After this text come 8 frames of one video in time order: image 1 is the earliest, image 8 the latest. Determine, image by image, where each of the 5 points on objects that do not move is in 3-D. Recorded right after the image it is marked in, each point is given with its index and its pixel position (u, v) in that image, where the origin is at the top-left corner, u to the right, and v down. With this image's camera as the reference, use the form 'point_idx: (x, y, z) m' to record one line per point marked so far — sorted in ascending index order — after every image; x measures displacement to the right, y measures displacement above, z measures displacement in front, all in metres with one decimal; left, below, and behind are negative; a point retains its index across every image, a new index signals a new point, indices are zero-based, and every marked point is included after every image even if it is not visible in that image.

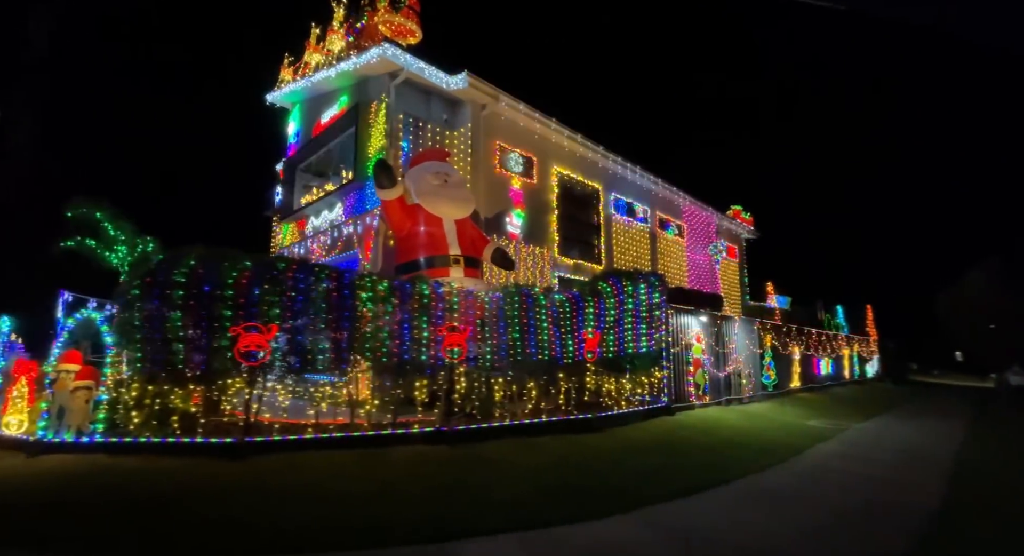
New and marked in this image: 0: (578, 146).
0: (+1.8, +4.0, +13.6) m
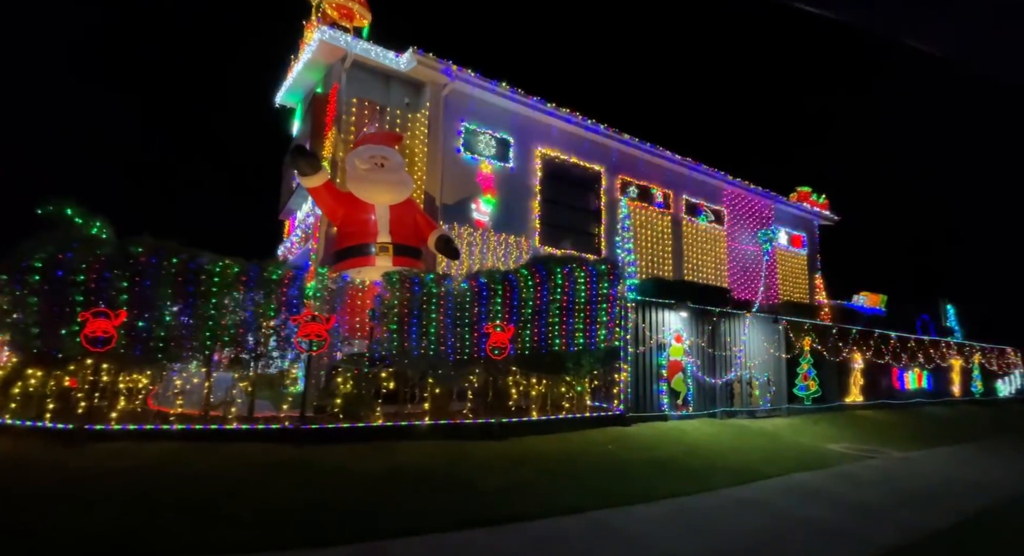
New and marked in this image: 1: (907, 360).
0: (+1.4, +4.2, +12.4) m
1: (+13.5, -2.8, +15.6) m
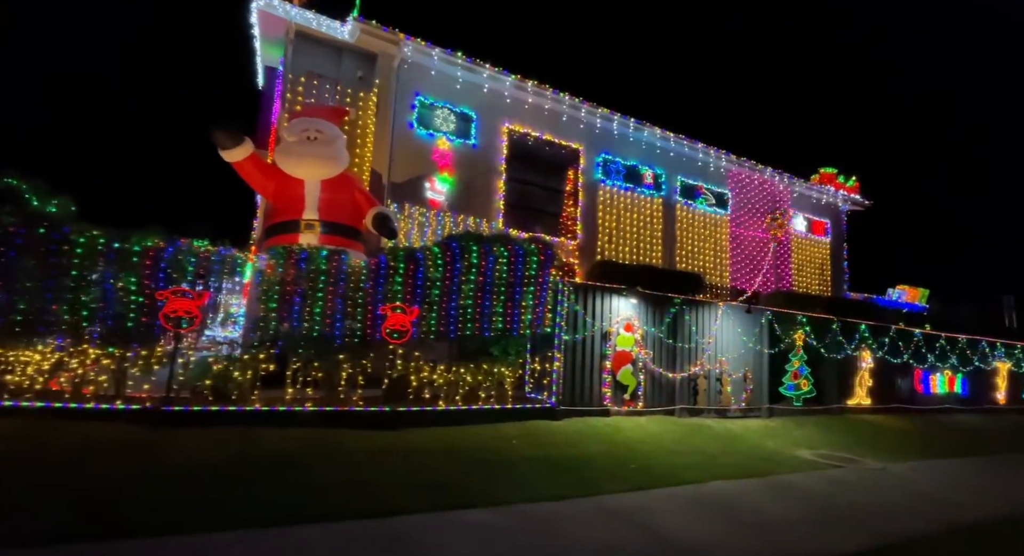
0: (+0.6, +4.5, +11.6) m
1: (+12.8, -2.5, +13.9) m
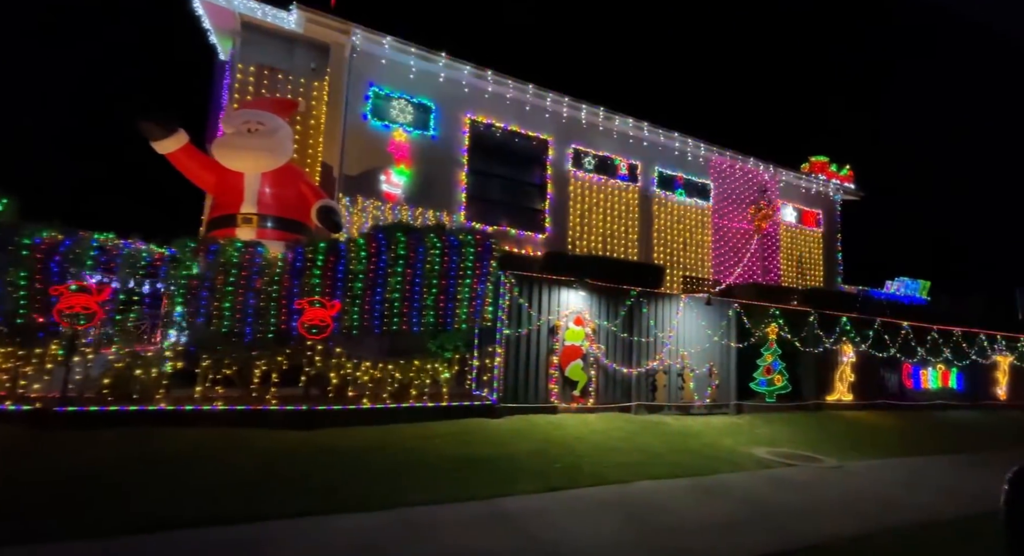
0: (-0.3, +4.7, +11.3) m
1: (+12.0, -2.2, +13.4) m
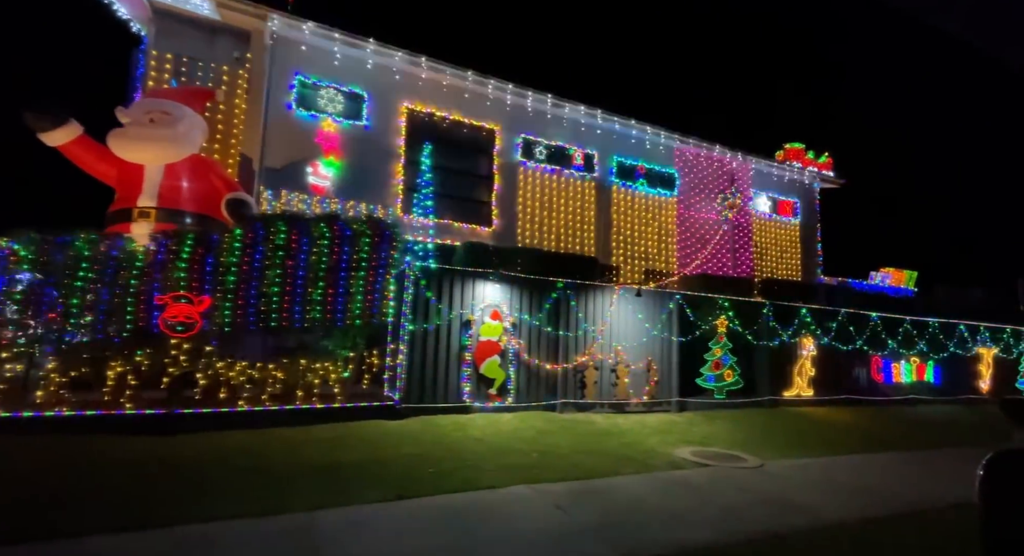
0: (-1.7, +4.8, +10.9) m
1: (+10.7, -1.9, +12.8) m
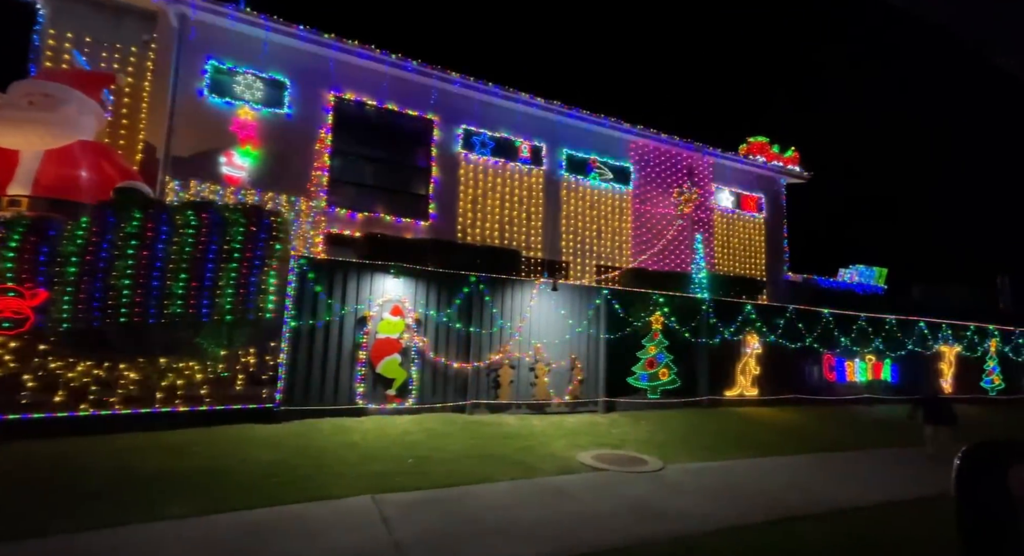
0: (-3.2, +4.9, +10.4) m
1: (+9.2, -1.8, +12.5) m
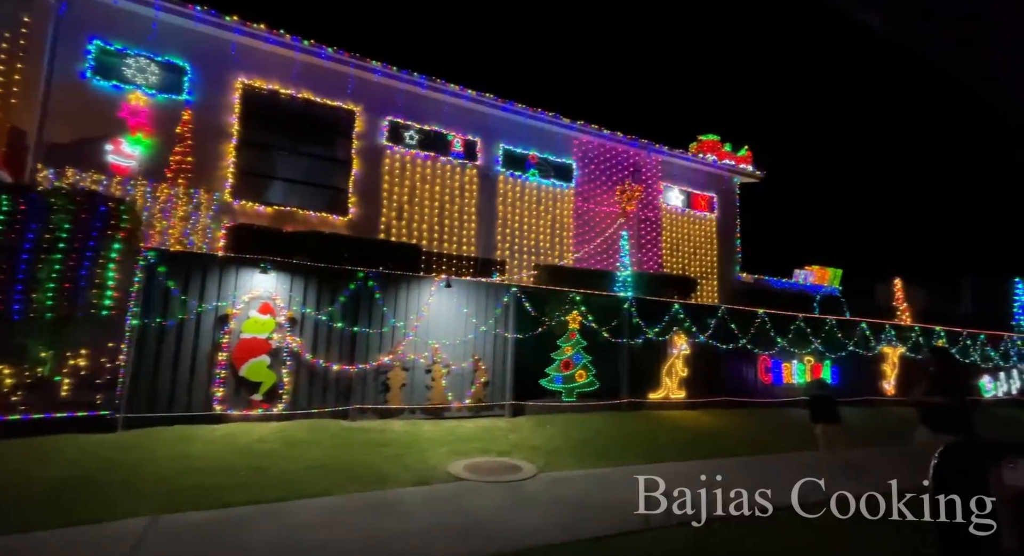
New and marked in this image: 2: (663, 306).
0: (-5.0, +4.9, +9.9) m
1: (+7.4, -1.8, +12.3) m
2: (+3.3, -0.6, +10.0) m
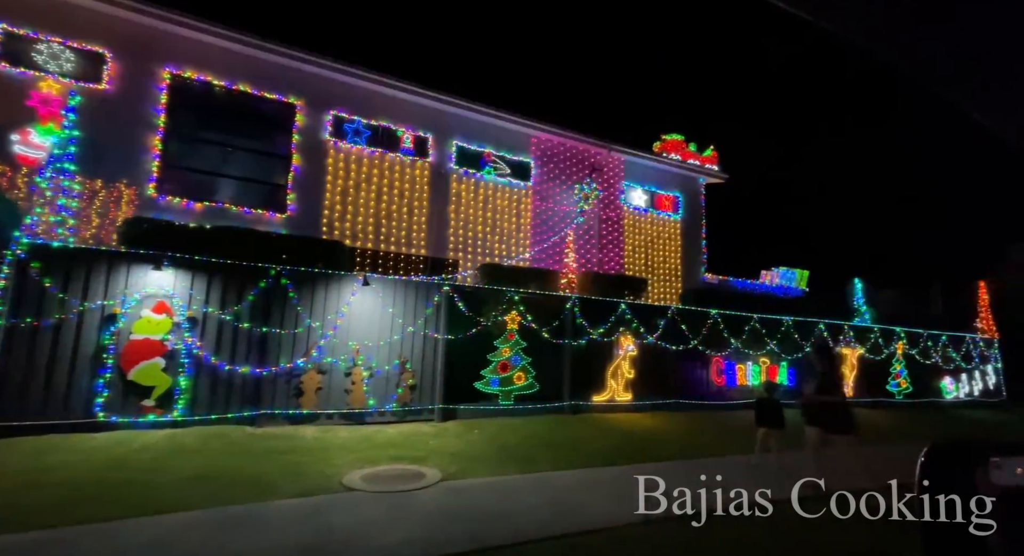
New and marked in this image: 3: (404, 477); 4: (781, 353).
0: (-6.2, +5.0, +9.5) m
1: (+6.1, -1.8, +12.1) m
2: (+2.0, -0.6, +9.7) m
3: (-1.1, -2.3, +5.2) m
4: (+7.6, -2.1, +13.0) m
